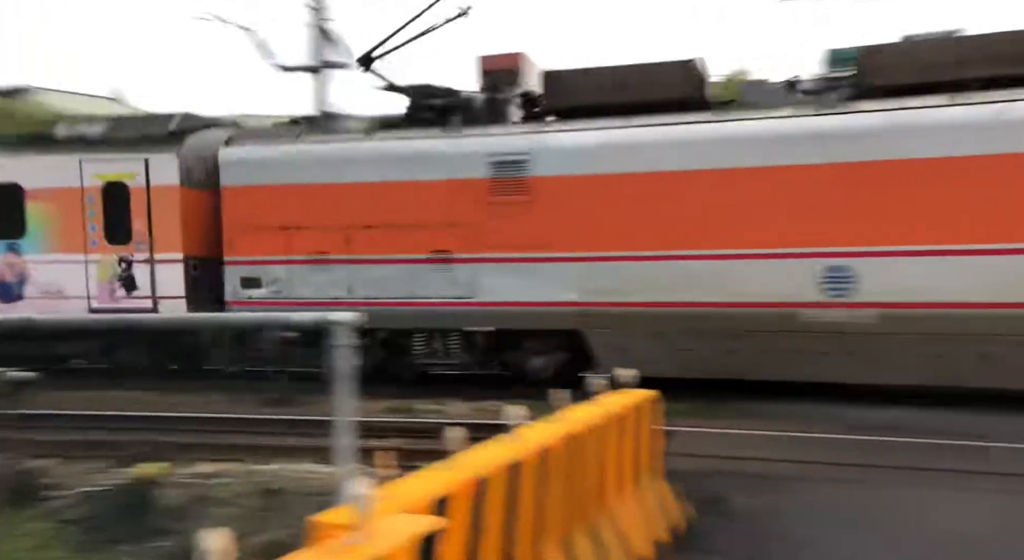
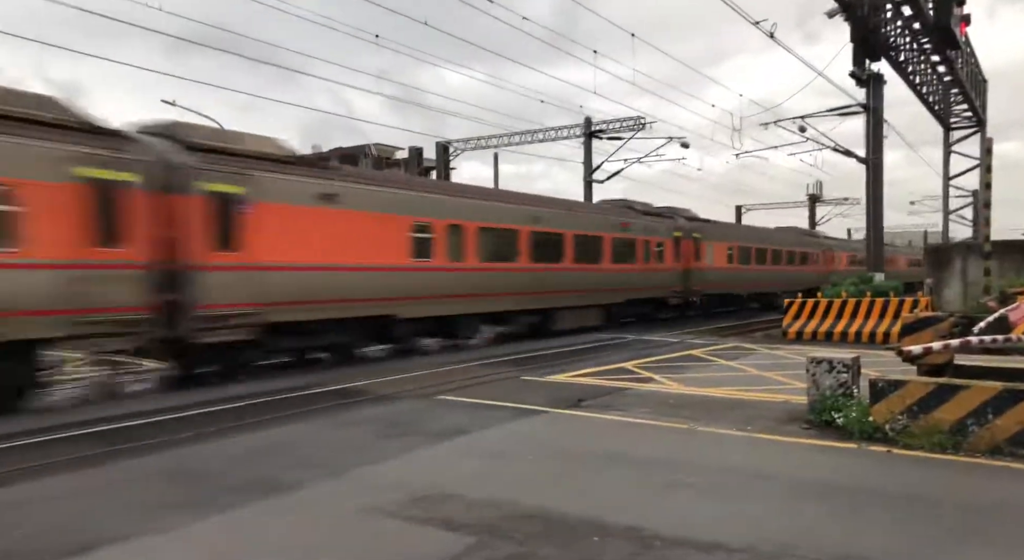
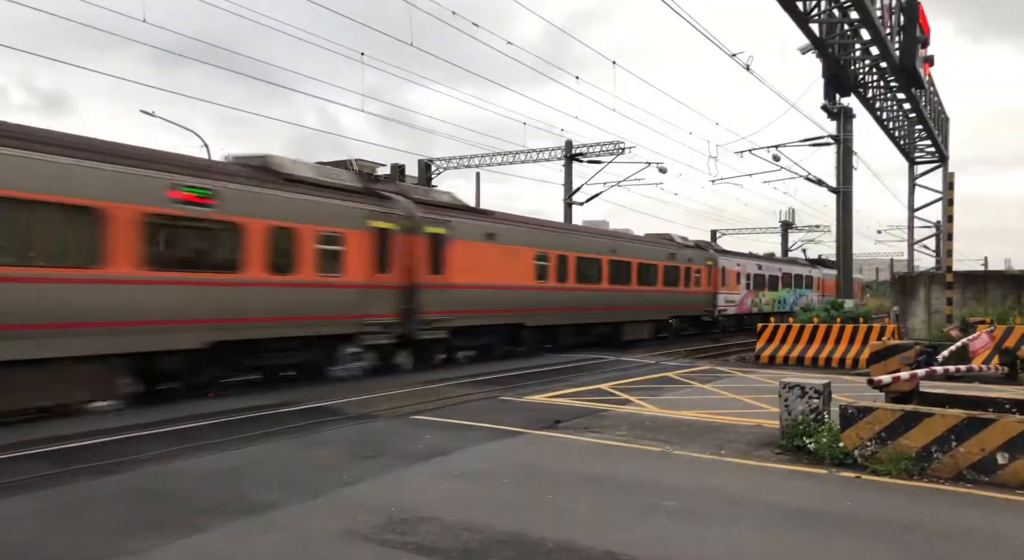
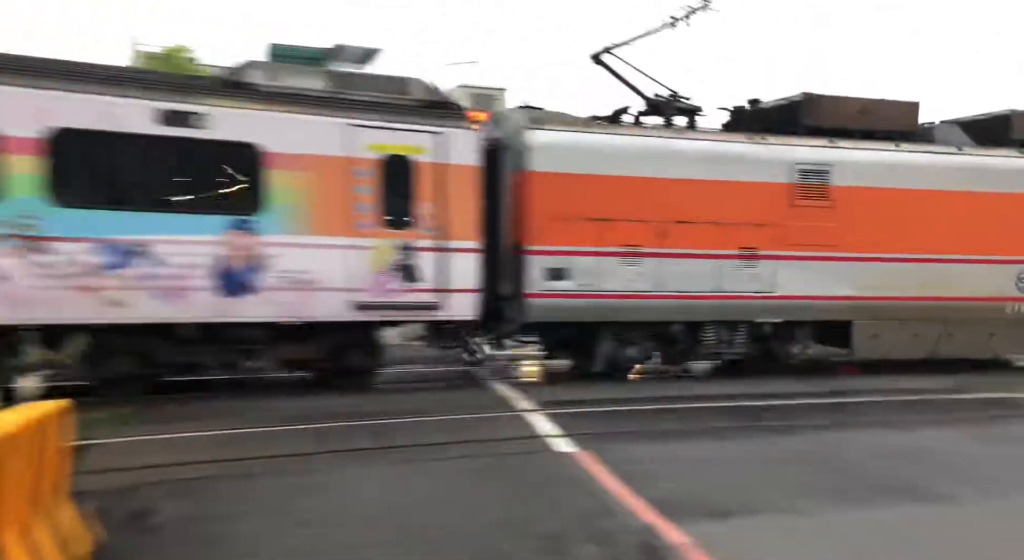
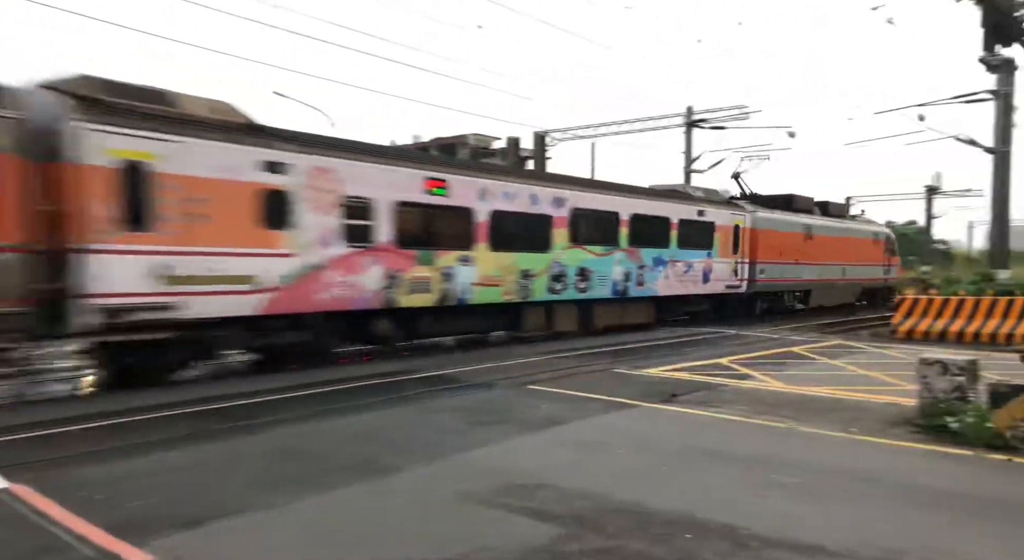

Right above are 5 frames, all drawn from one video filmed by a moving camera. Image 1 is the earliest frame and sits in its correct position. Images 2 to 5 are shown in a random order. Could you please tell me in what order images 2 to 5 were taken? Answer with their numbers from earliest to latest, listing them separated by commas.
4, 5, 3, 2
